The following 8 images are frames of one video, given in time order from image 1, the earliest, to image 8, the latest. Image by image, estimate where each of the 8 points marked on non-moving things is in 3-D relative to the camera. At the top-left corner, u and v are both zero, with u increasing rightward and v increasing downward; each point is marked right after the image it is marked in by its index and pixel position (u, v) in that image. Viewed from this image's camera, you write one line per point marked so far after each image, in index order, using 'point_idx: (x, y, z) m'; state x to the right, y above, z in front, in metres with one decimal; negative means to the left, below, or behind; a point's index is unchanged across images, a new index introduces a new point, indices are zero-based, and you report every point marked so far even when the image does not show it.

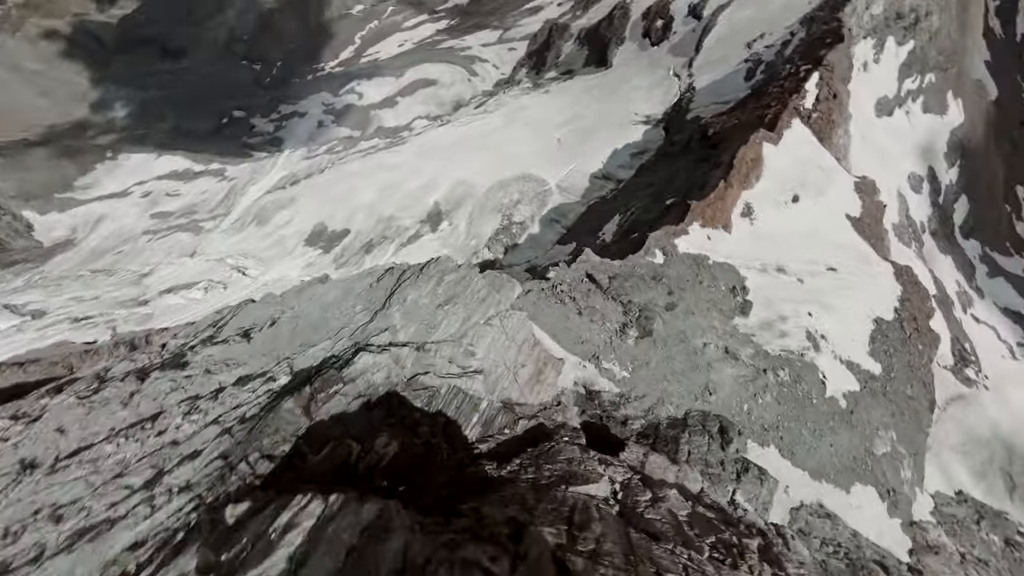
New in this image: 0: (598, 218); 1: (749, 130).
0: (+4.8, +3.9, +18.6) m
1: (+10.0, +6.3, +12.9) m
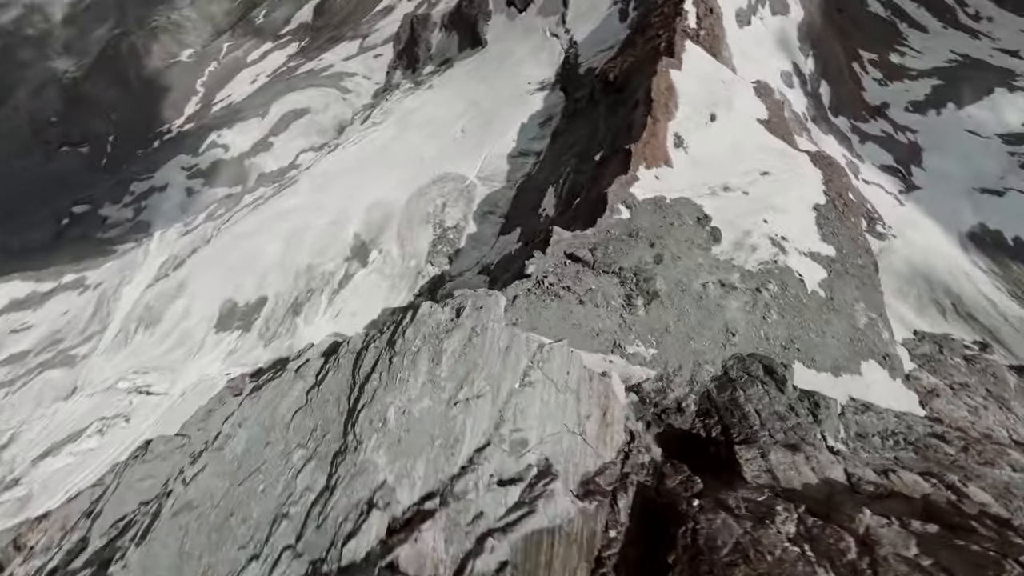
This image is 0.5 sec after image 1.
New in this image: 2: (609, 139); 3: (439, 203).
0: (+1.0, +4.9, +17.8) m
1: (+5.9, +9.0, +12.9) m
2: (+4.5, +6.4, +14.0) m
3: (-4.3, +5.0, +19.7) m
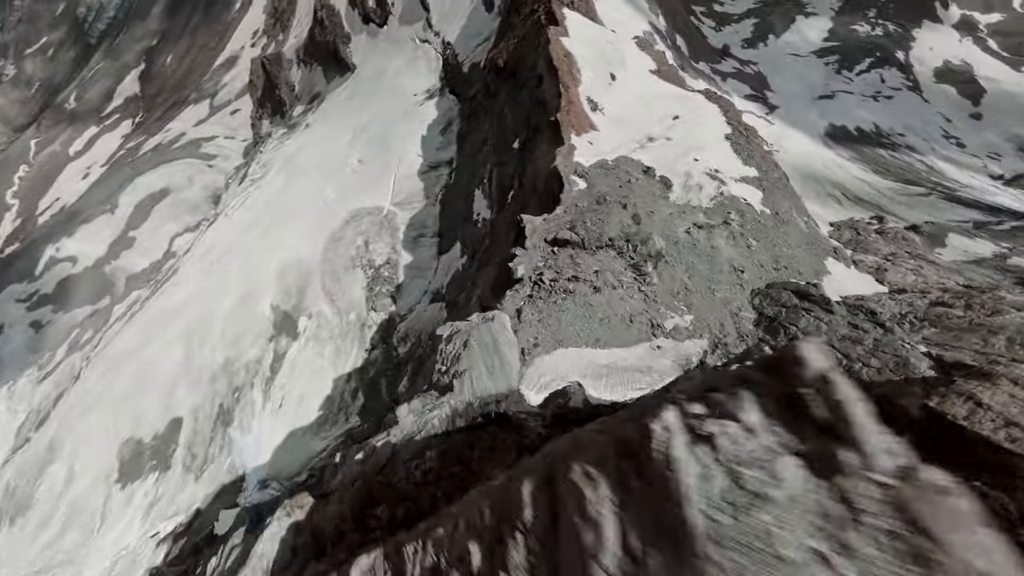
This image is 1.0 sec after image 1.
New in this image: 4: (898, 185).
0: (-2.7, +4.1, +16.5) m
1: (+1.3, +9.8, +12.6) m
2: (+0.6, +6.8, +13.5) m
3: (-8.0, +2.4, +17.6) m
4: (+23.1, +6.2, +20.0) m
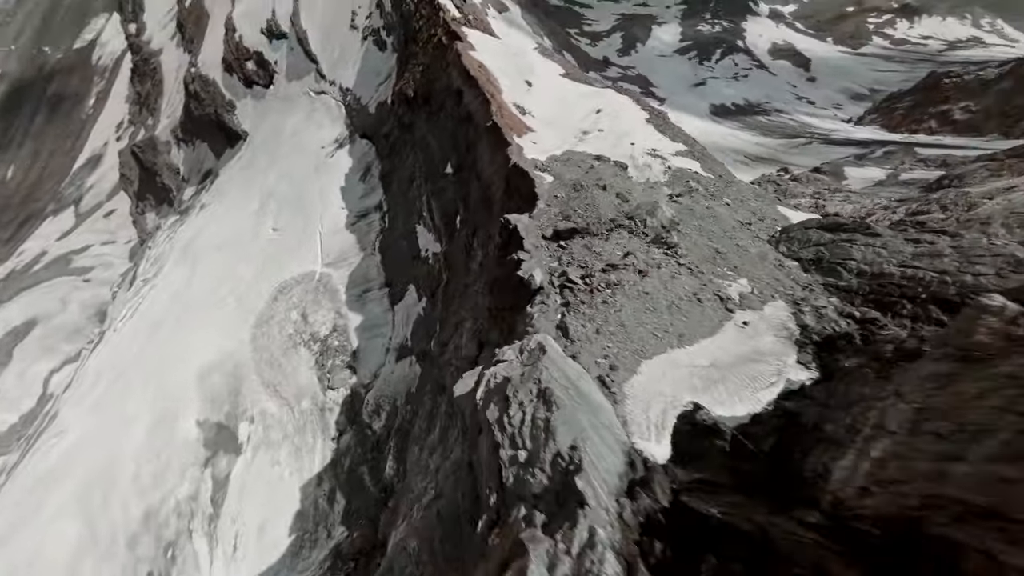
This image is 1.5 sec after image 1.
0: (-5.1, +1.8, +15.1) m
1: (-2.3, +8.7, +12.2) m
2: (-2.2, +5.6, +12.8) m
3: (-9.9, -1.3, +15.2) m
4: (+18.5, +10.0, +22.6) m
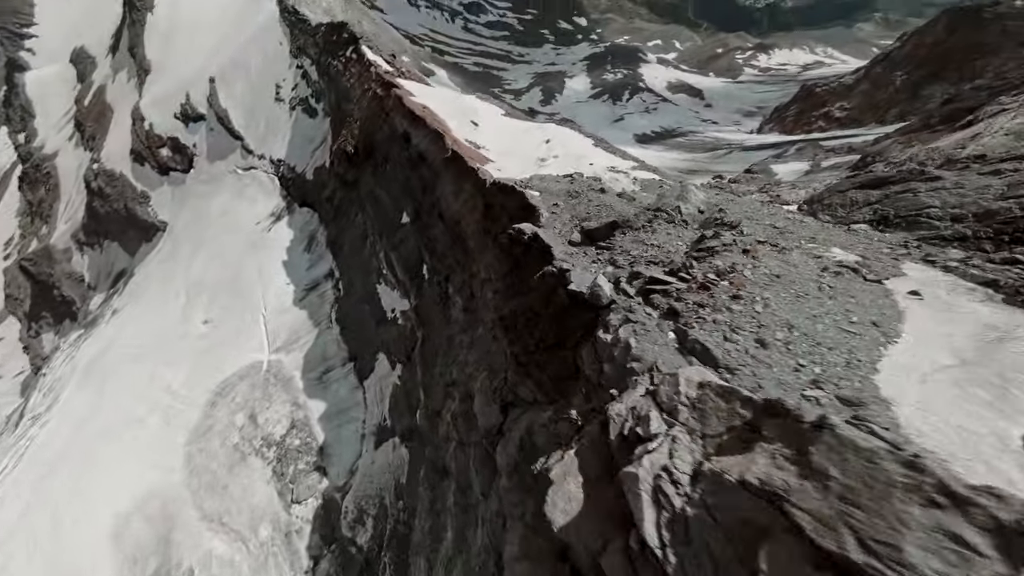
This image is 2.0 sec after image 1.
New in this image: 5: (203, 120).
0: (-6.2, -1.1, +13.4) m
1: (-4.5, +6.6, +11.8) m
2: (-3.9, +3.5, +12.0) m
3: (-10.2, -5.0, +12.5) m
4: (+14.6, +10.0, +24.7) m
5: (-17.6, +9.5, +19.0) m
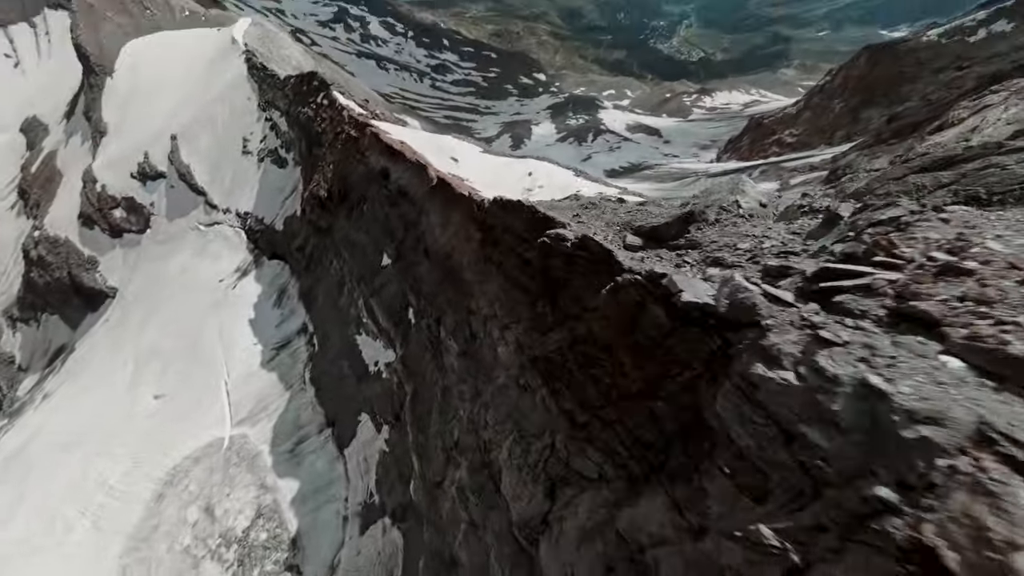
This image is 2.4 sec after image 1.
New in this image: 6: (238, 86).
0: (-6.3, -3.0, +11.9) m
1: (-5.2, +4.9, +11.3) m
2: (-4.3, +1.9, +11.2) m
3: (-9.9, -7.1, +10.4) m
4: (+12.8, +8.3, +25.8) m
5: (-18.9, +5.9, +18.0) m
6: (-14.6, +10.8, +17.7) m
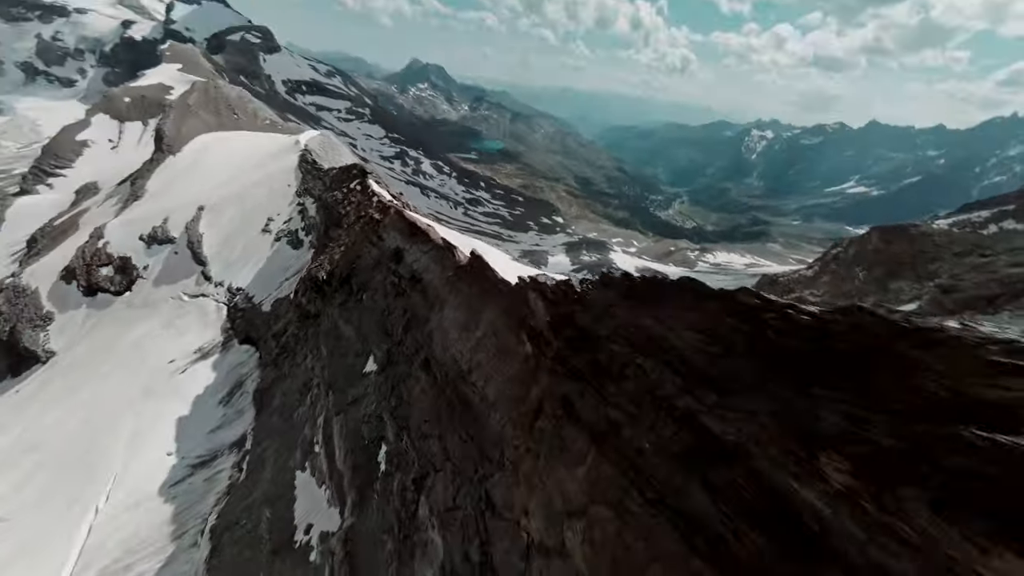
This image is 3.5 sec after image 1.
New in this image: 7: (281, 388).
0: (-6.2, -5.7, +8.0) m
1: (-4.0, +1.8, +10.2) m
2: (-3.6, -1.1, +8.9) m
3: (-10.3, -8.4, +5.2) m
4: (+14.0, -2.6, +24.3) m
5: (-17.6, +2.2, +17.2) m
6: (-12.6, +6.3, +18.4) m
7: (-7.1, -3.1, +10.2) m
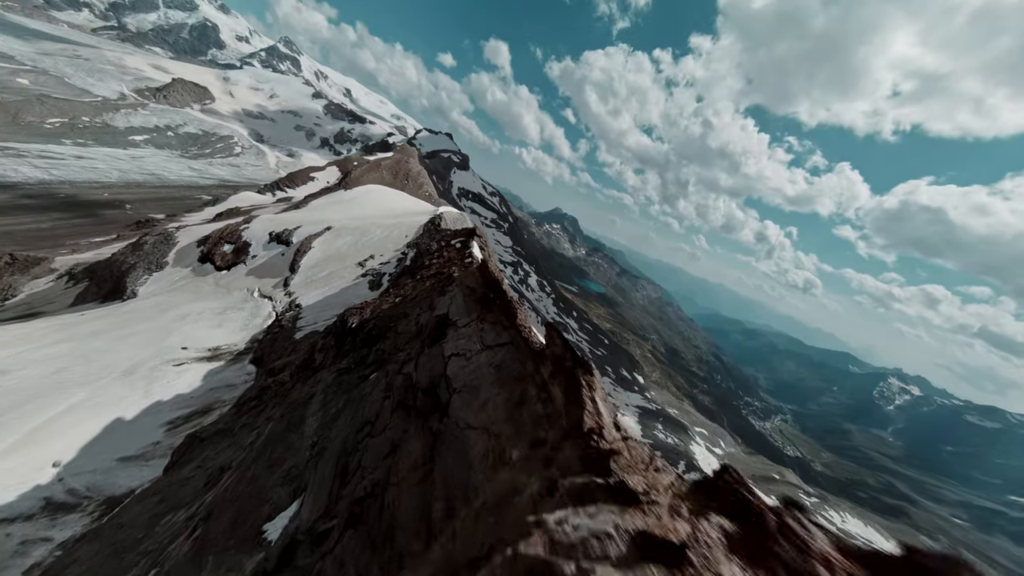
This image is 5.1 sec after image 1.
0: (-6.7, -5.0, +3.8) m
1: (-1.2, -0.2, +7.3) m
2: (-2.3, -2.4, +5.2) m
3: (-11.9, -4.8, +1.6) m
4: (+14.9, -15.7, +13.7) m
5: (-12.1, +2.2, +17.7) m
6: (-5.8, +3.4, +18.6) m
7: (-6.1, -3.3, +6.8) m
